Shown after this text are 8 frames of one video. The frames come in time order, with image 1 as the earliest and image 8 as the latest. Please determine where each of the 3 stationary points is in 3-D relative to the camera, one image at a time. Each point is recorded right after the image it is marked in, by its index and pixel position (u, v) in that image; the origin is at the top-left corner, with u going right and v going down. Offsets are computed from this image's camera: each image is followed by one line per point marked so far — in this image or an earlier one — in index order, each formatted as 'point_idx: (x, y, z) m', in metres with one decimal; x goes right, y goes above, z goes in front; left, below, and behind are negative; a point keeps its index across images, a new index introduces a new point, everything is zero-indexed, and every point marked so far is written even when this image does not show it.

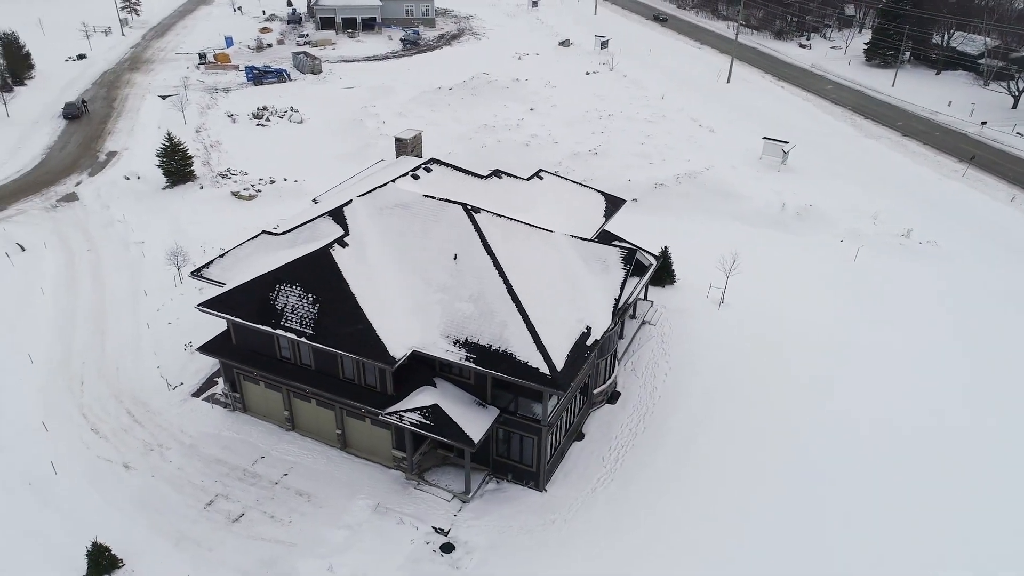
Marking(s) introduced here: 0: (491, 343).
0: (-0.6, -1.4, +18.6) m
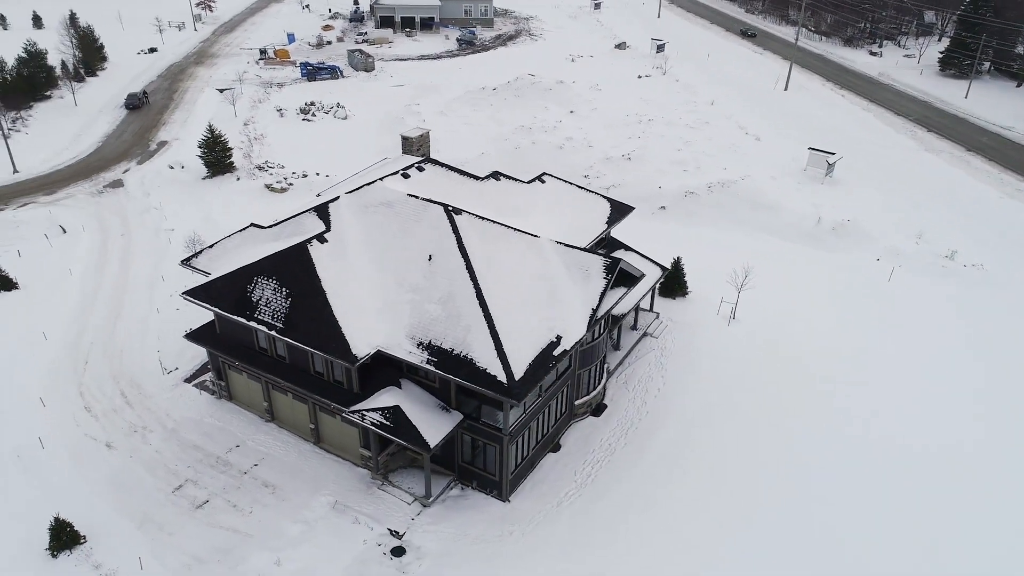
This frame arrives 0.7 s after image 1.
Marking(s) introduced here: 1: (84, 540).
0: (-1.5, -1.5, +18.3) m
1: (-10.7, -6.3, +18.1) m
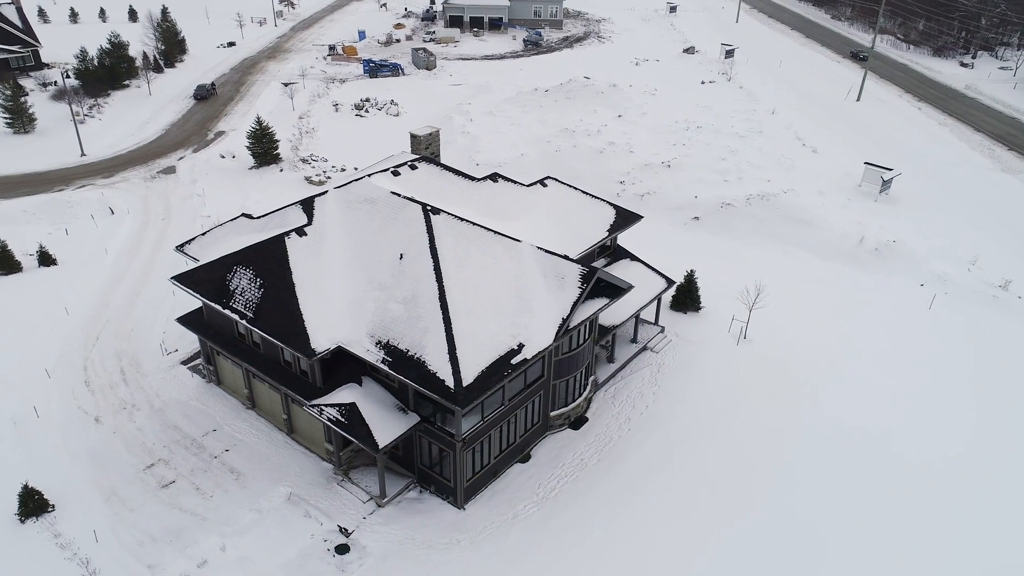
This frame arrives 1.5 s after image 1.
0: (-2.6, -1.5, +18.1) m
1: (-12.1, -5.8, +18.8) m
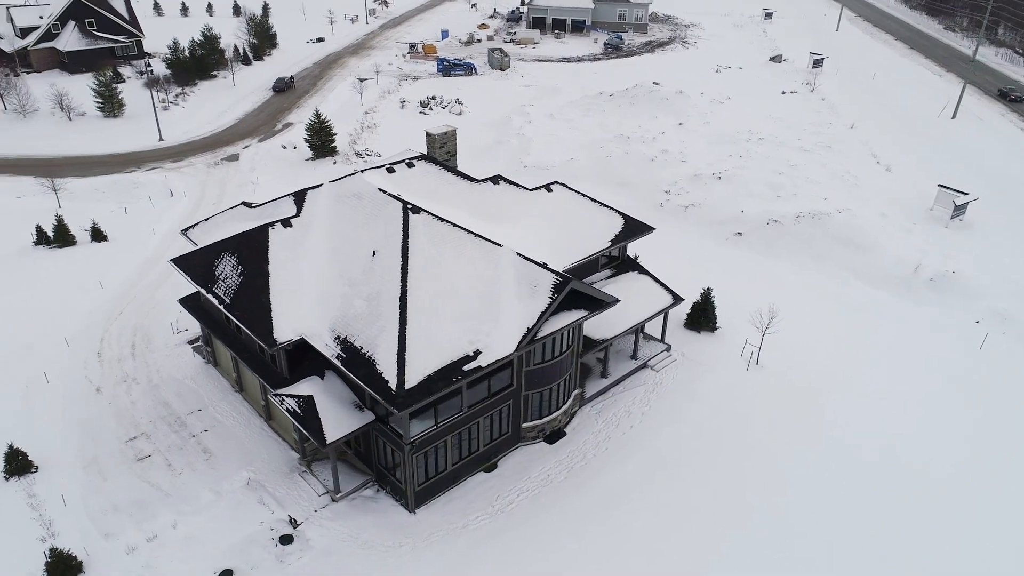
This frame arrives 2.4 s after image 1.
0: (-3.7, -1.5, +18.0) m
1: (-13.3, -5.0, +20.0) m
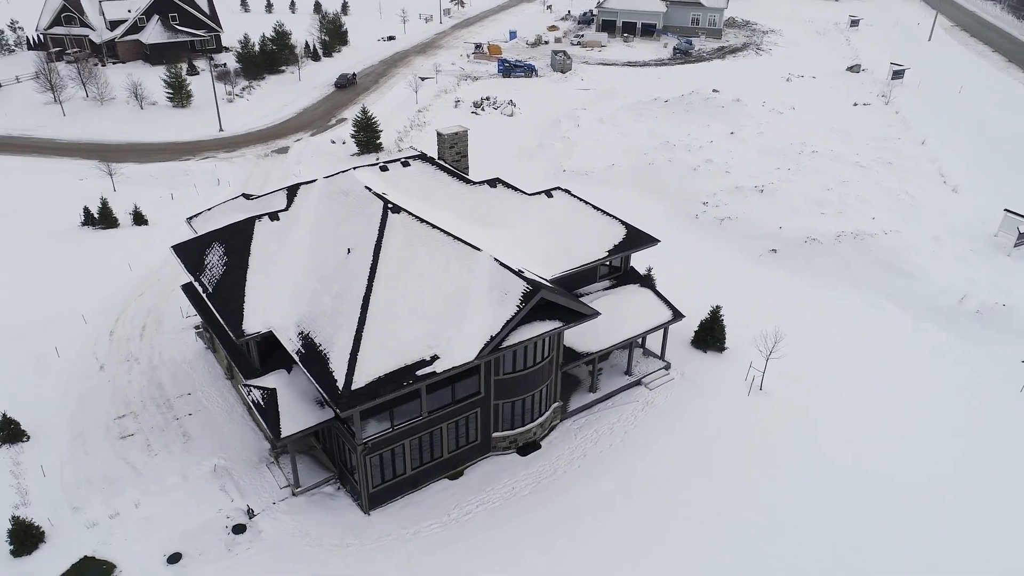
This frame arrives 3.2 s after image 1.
0: (-4.8, -1.4, +18.0) m
1: (-14.3, -4.4, +21.0) m
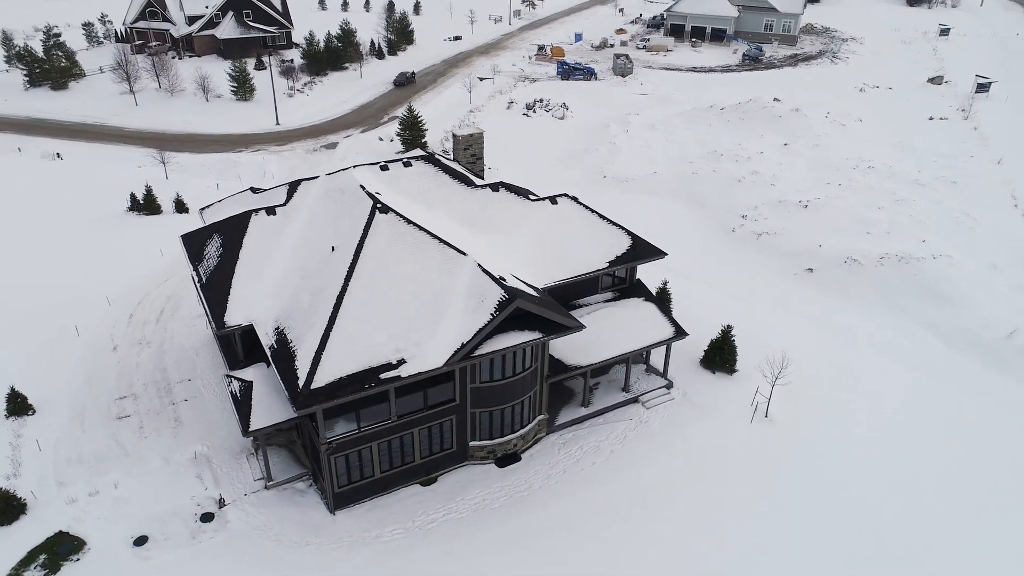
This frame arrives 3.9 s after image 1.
0: (-5.5, -1.3, +18.0) m
1: (-14.8, -3.8, +21.9) m
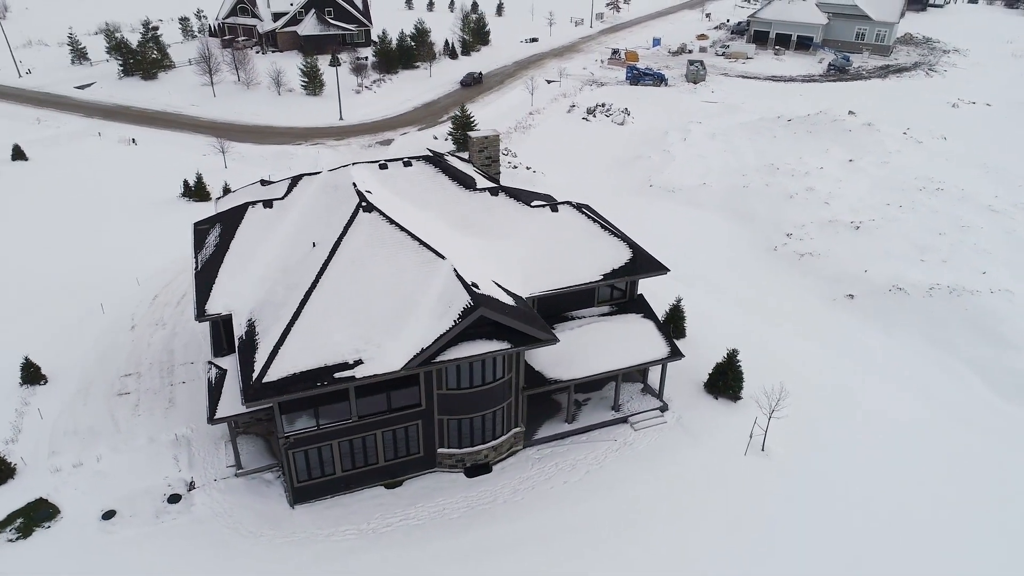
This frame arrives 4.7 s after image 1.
0: (-6.4, -1.1, +18.2) m
1: (-15.3, -3.0, +23.2) m
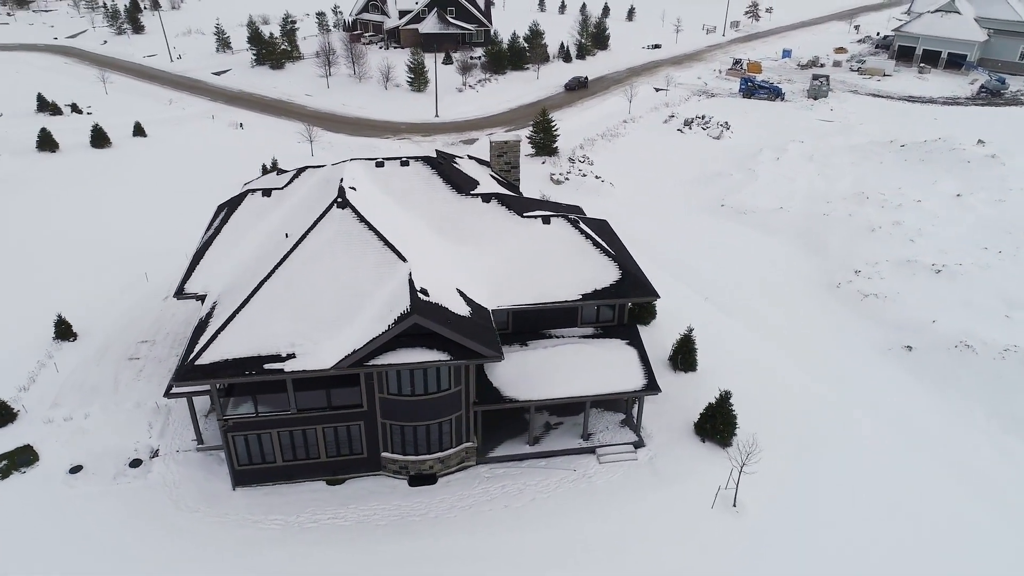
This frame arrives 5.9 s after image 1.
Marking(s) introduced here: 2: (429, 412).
0: (-7.8, -0.7, +18.8) m
1: (-15.7, -1.8, +25.4) m
2: (-2.2, -3.2, +19.0) m
